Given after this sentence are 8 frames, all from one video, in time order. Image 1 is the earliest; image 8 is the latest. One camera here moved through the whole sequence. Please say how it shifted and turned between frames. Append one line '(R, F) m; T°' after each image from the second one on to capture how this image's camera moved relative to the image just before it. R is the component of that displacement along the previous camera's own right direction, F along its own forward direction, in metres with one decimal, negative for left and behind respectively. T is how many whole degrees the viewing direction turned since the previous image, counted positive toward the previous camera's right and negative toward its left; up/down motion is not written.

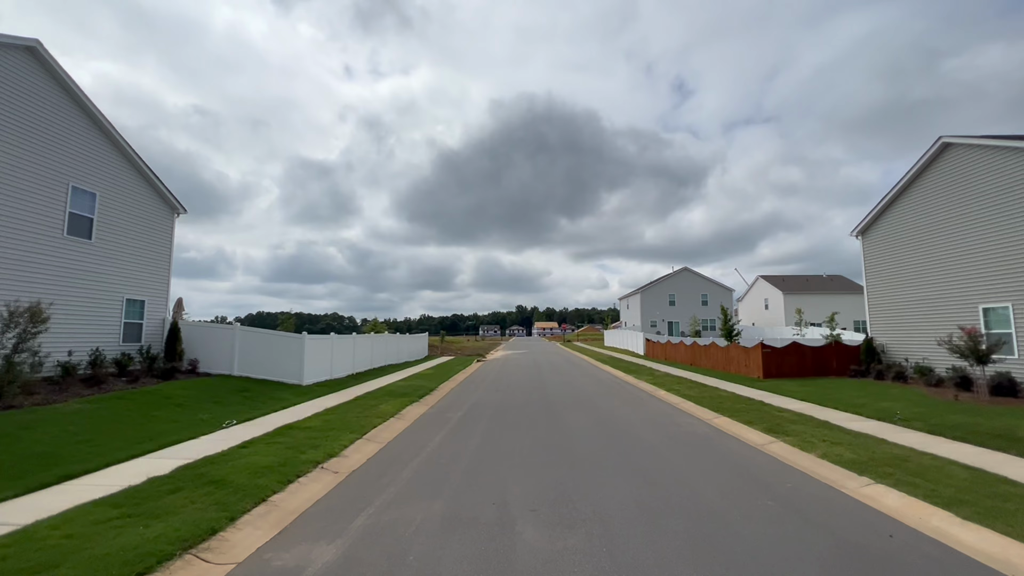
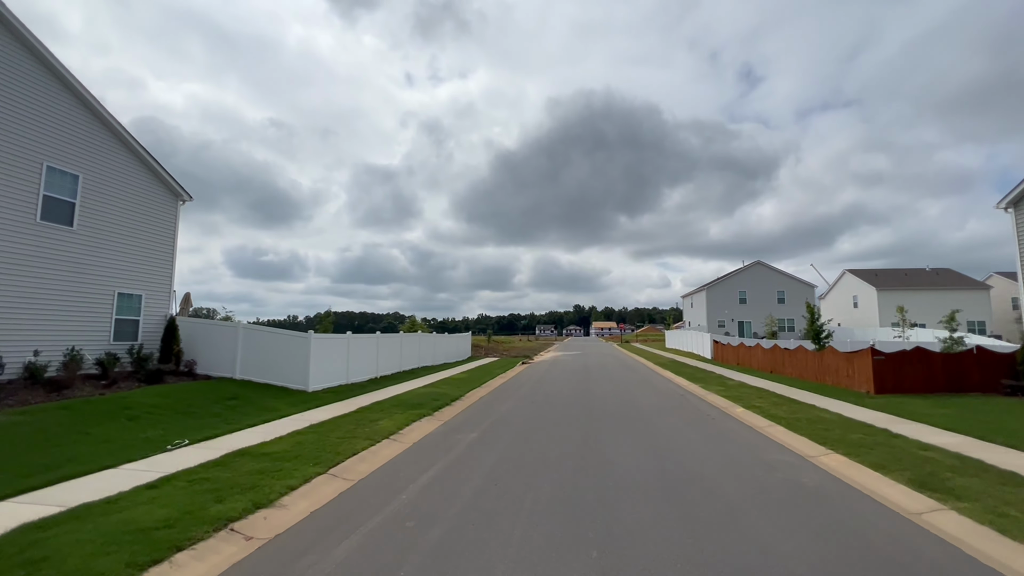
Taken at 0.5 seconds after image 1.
(+0.5, +2.7) m; -6°
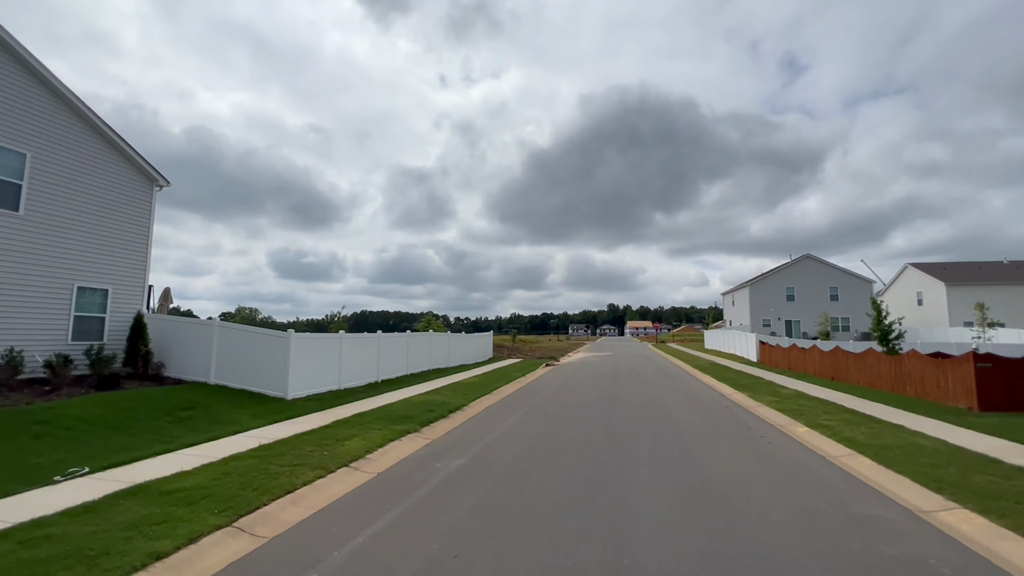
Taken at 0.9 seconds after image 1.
(+0.5, +2.1) m; -3°
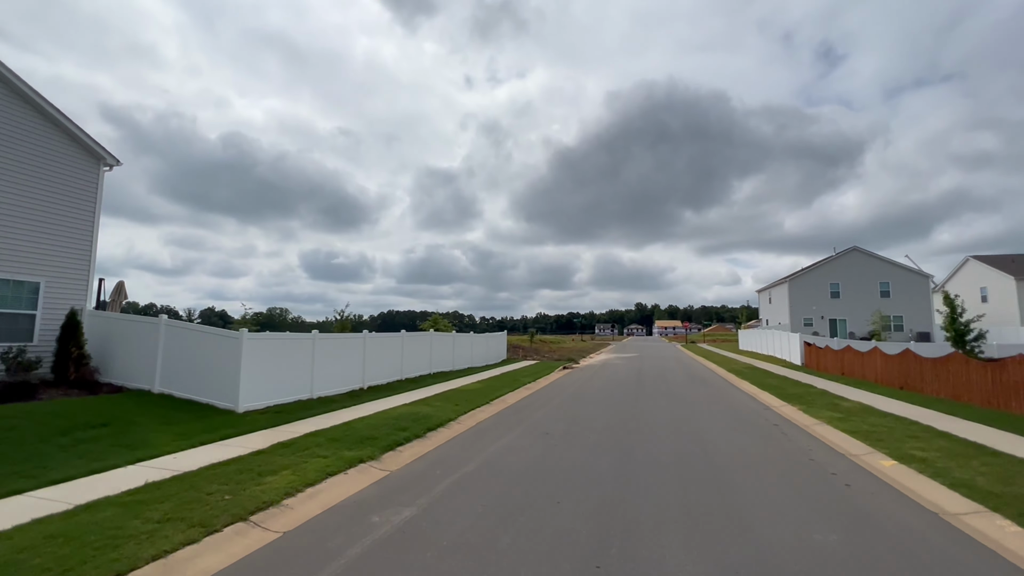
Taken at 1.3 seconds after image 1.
(+0.6, +2.2) m; -3°
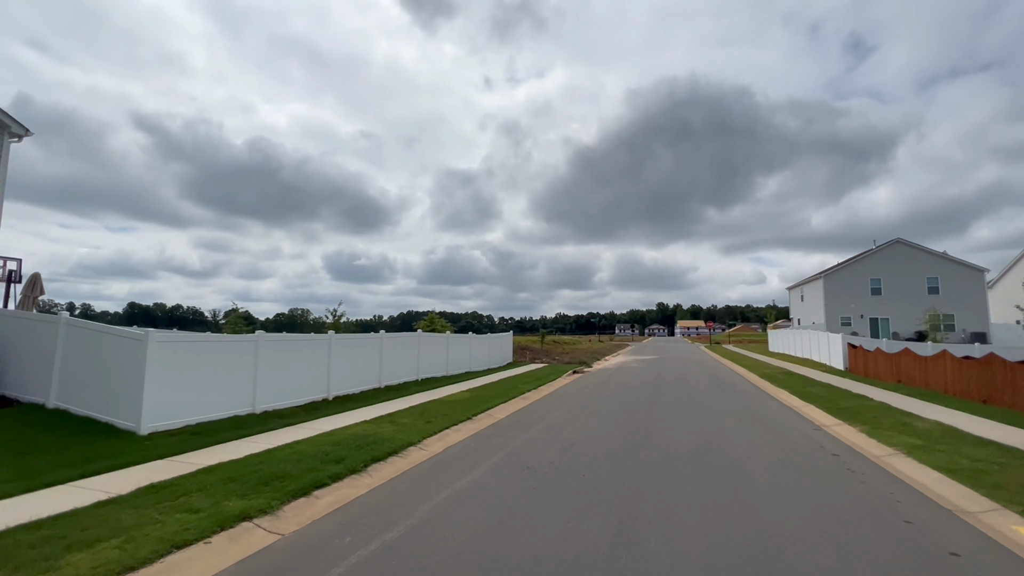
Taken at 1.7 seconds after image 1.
(+0.6, +2.3) m; -2°
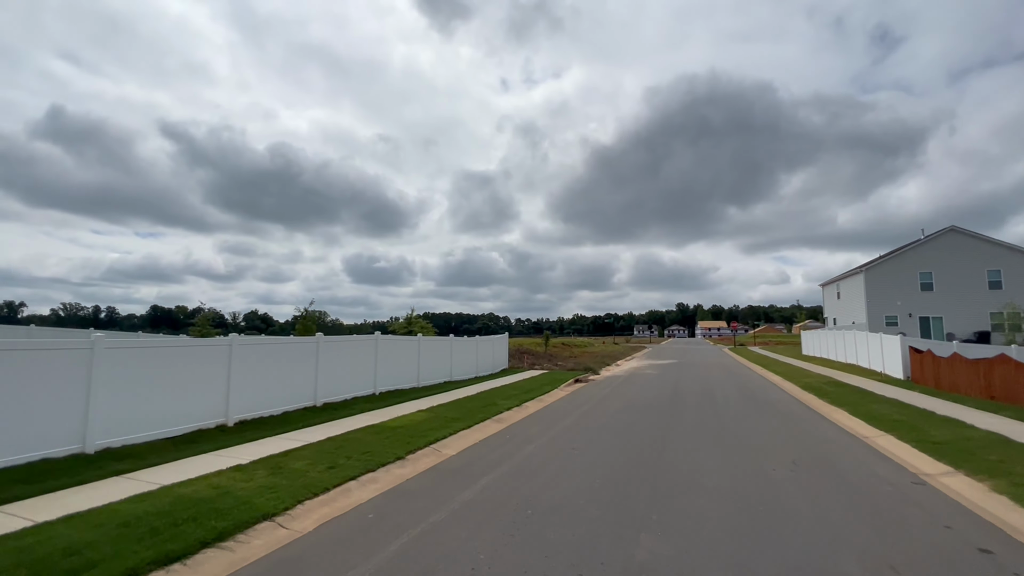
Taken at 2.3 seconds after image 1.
(+0.9, +3.2) m; -2°
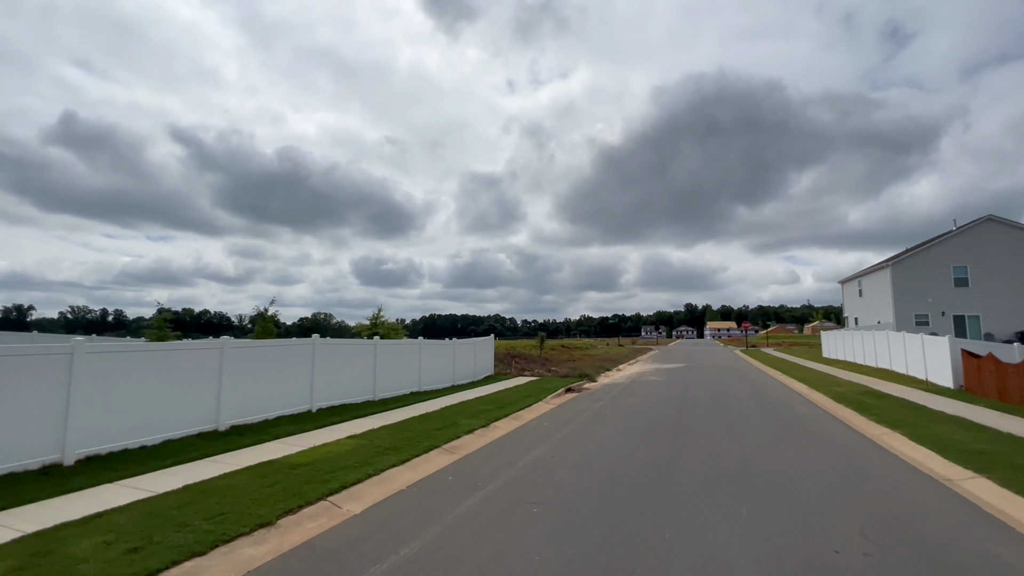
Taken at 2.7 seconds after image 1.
(+0.7, +2.5) m; -1°
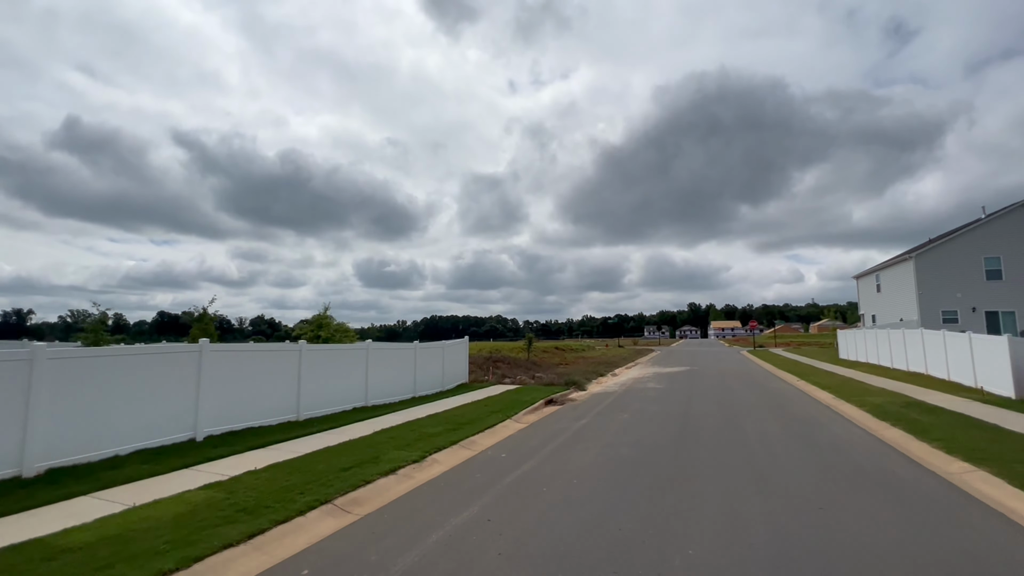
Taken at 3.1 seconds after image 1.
(+0.8, +2.5) m; 0°
